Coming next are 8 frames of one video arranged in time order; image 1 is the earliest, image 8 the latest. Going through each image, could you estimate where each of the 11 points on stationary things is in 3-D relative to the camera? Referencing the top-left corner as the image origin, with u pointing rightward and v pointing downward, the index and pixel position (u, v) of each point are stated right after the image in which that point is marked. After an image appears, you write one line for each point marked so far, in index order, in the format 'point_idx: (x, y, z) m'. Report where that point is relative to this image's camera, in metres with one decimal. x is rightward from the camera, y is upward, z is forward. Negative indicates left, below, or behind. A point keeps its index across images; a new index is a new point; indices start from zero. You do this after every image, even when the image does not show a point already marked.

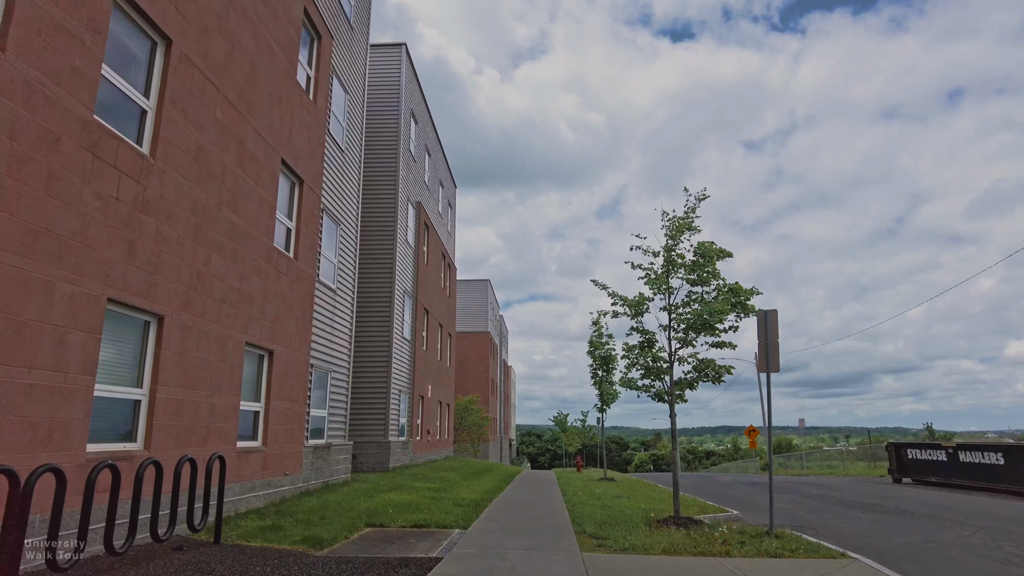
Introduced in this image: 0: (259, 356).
0: (-3.7, -1.0, +9.3) m
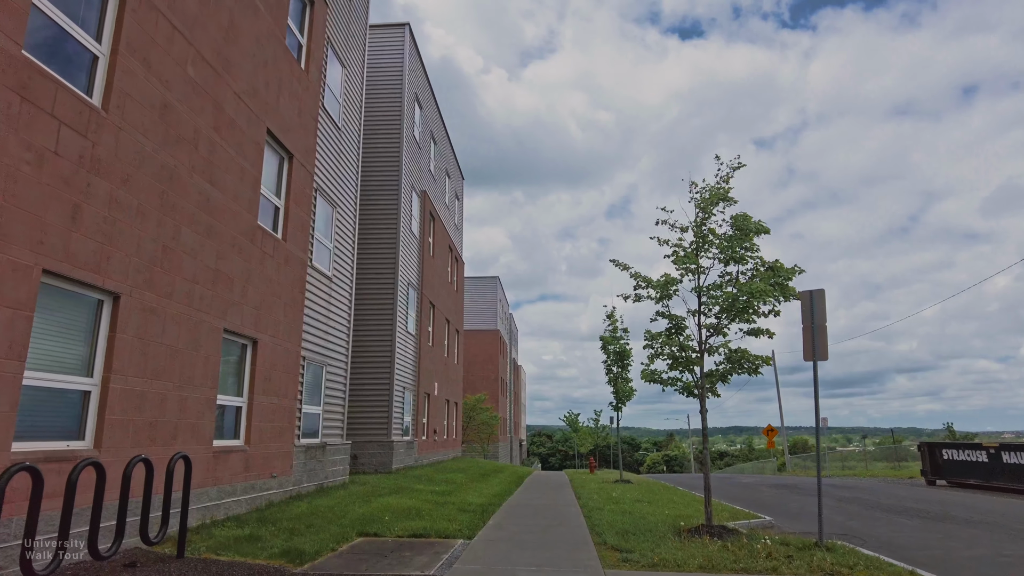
0: (-3.6, -0.8, +8.4) m
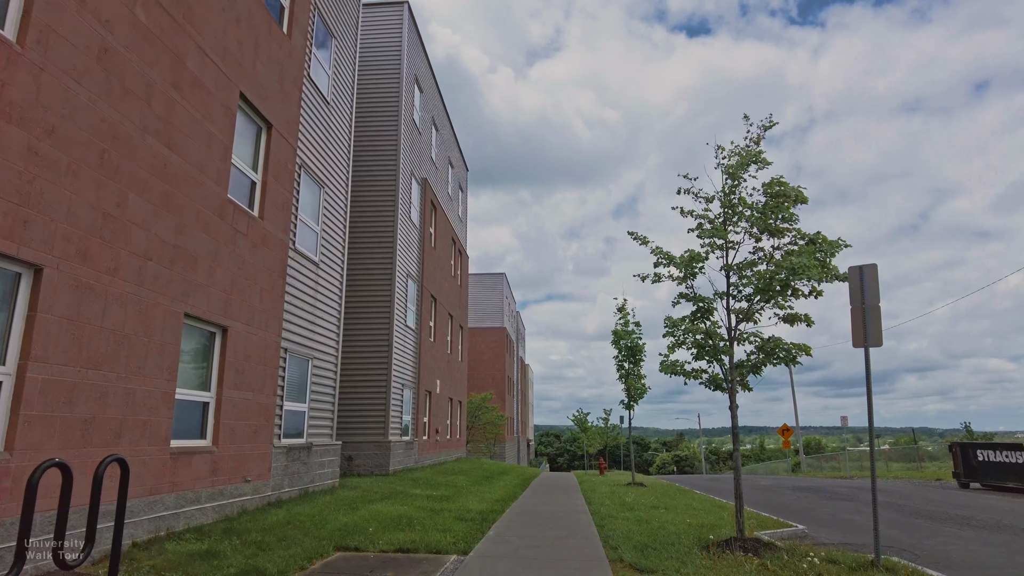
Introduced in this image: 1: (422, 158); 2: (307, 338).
0: (-3.6, -0.5, +7.4) m
1: (-2.7, +3.9, +19.1) m
2: (-3.3, -0.8, +10.2) m
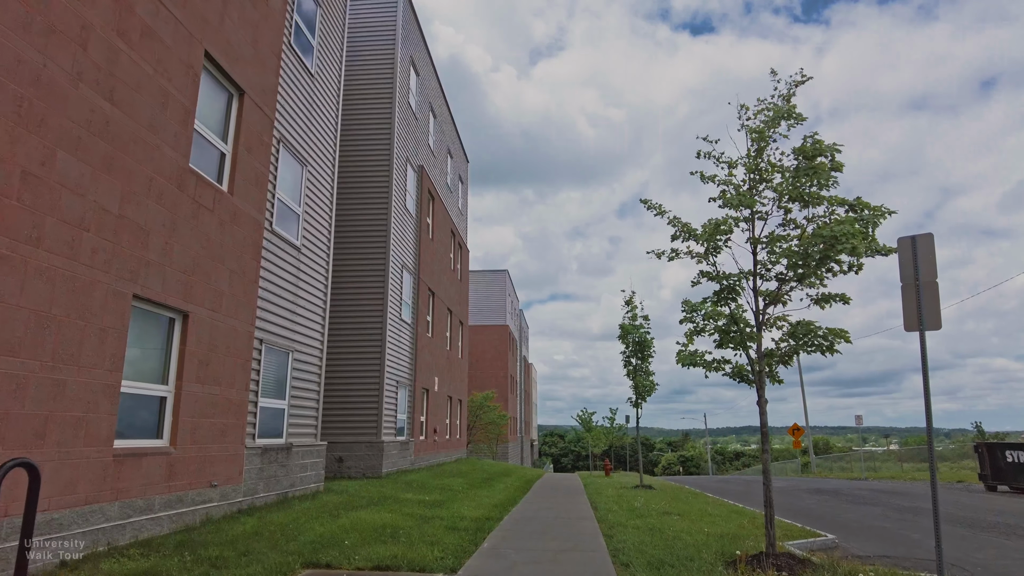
0: (-3.6, -0.3, +6.6) m
1: (-2.7, +4.1, +18.2) m
2: (-3.3, -0.6, +9.4) m
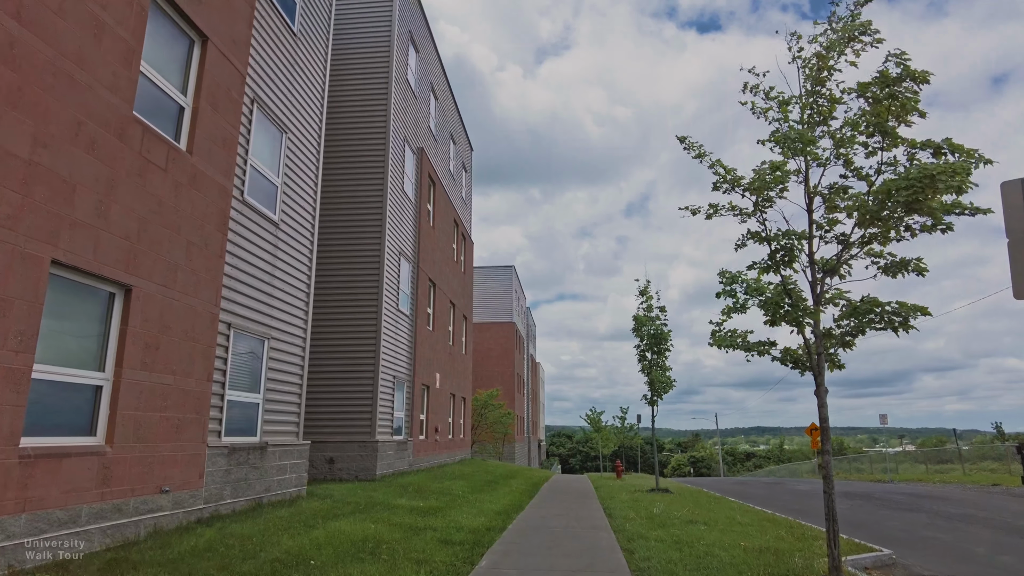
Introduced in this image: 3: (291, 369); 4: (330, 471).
0: (-3.6, -0.1, +5.5) m
1: (-2.5, +4.4, +17.1) m
2: (-3.3, -0.3, +8.3) m
3: (-3.2, -1.2, +9.1) m
4: (-3.4, -3.4, +11.9) m
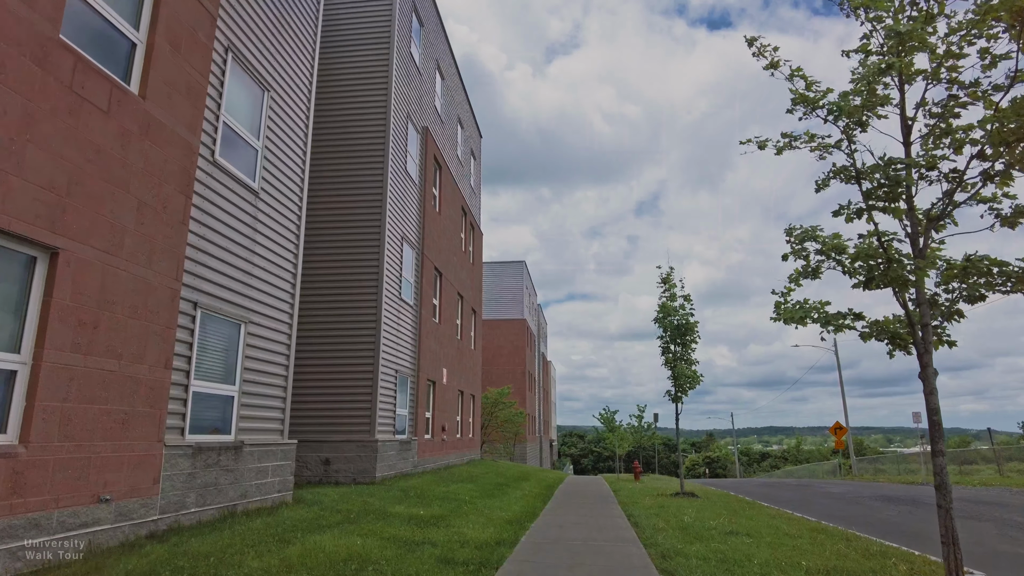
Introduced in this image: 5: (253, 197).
0: (-3.5, +0.2, +4.4) m
1: (-2.2, +4.7, +16.1) m
2: (-3.1, -0.1, +7.2) m
3: (-3.0, -0.9, +8.0) m
4: (-3.2, -3.2, +10.8) m
5: (-3.1, +1.1, +7.7) m
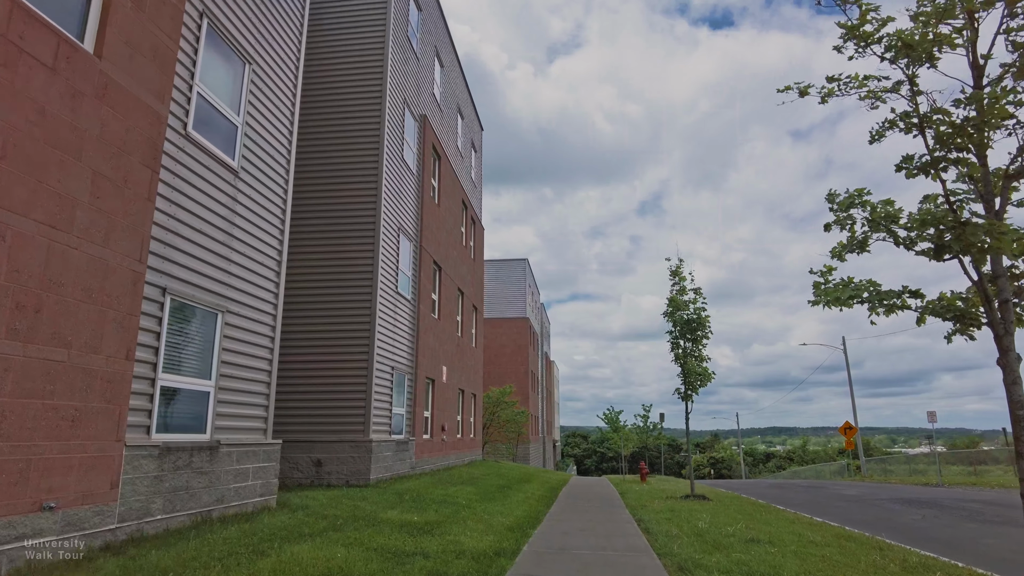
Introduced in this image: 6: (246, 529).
0: (-3.5, +0.4, +3.8) m
1: (-2.2, +4.8, +15.5) m
2: (-3.1, +0.1, +6.6) m
3: (-3.0, -0.7, +7.4) m
4: (-3.2, -3.0, +10.2) m
5: (-3.1, +1.2, +7.1) m
6: (-2.5, -2.3, +6.0) m
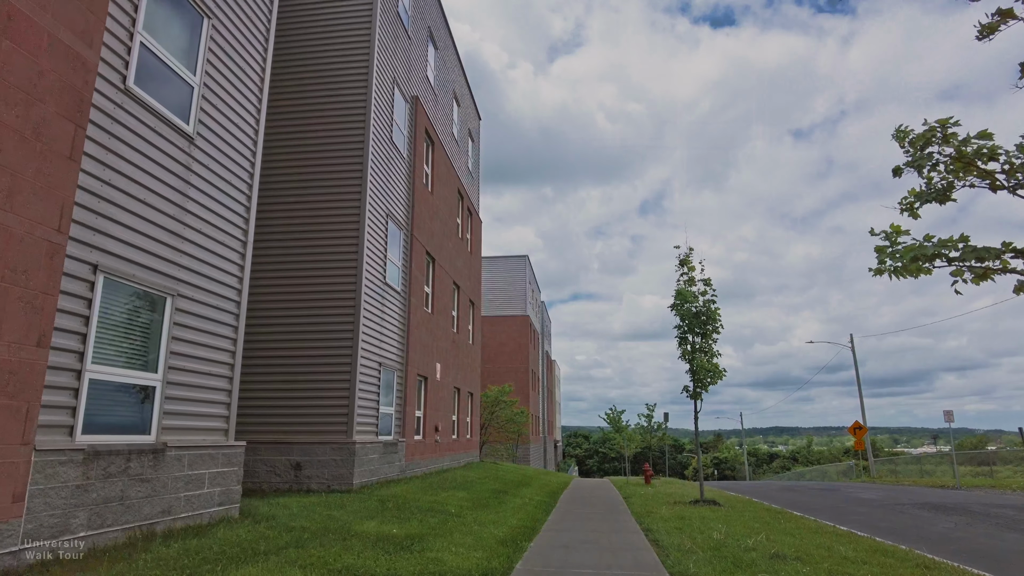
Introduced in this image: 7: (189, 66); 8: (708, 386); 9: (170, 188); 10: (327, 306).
0: (-3.6, +0.5, +3.0) m
1: (-2.3, +5.0, +14.6) m
2: (-3.2, +0.3, +5.8) m
3: (-3.1, -0.6, +6.6) m
4: (-3.2, -2.8, +9.4) m
5: (-3.2, +1.4, +6.2) m
6: (-2.6, -2.1, +5.2) m
7: (-3.2, +2.2, +6.5) m
8: (+3.7, -1.9, +12.1) m
9: (-3.2, +0.9, +6.0) m
10: (-2.9, -0.3, +10.0) m
